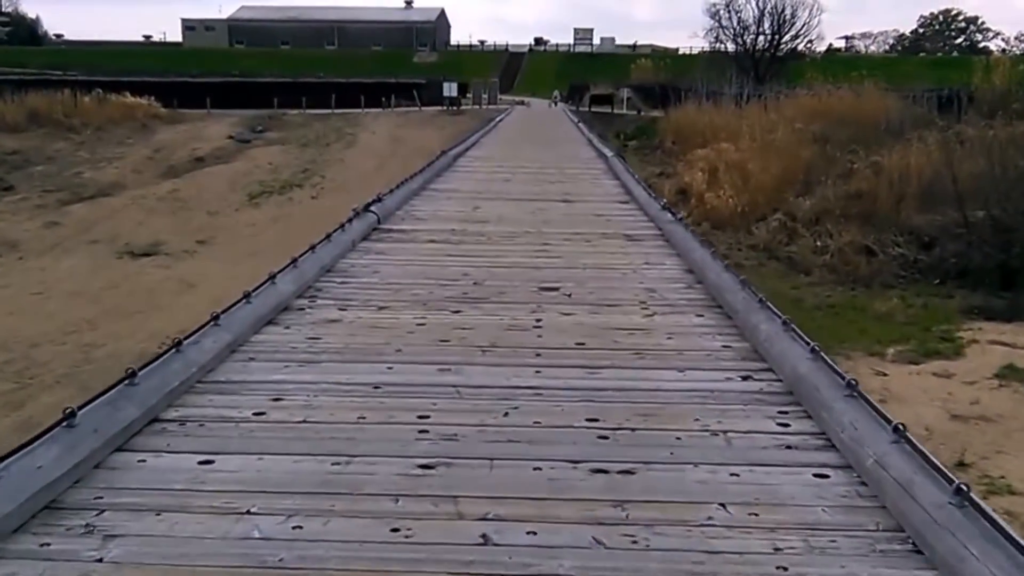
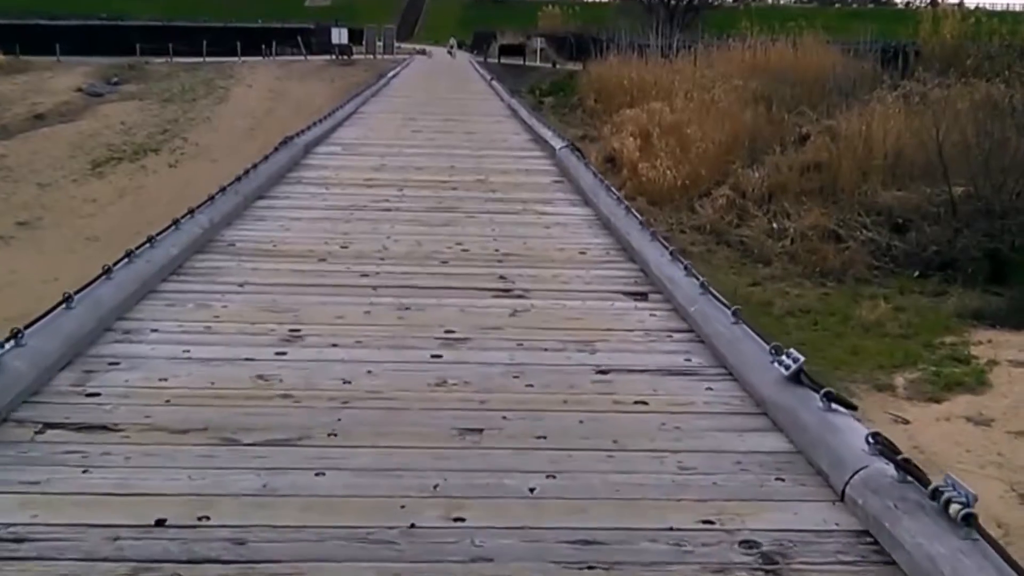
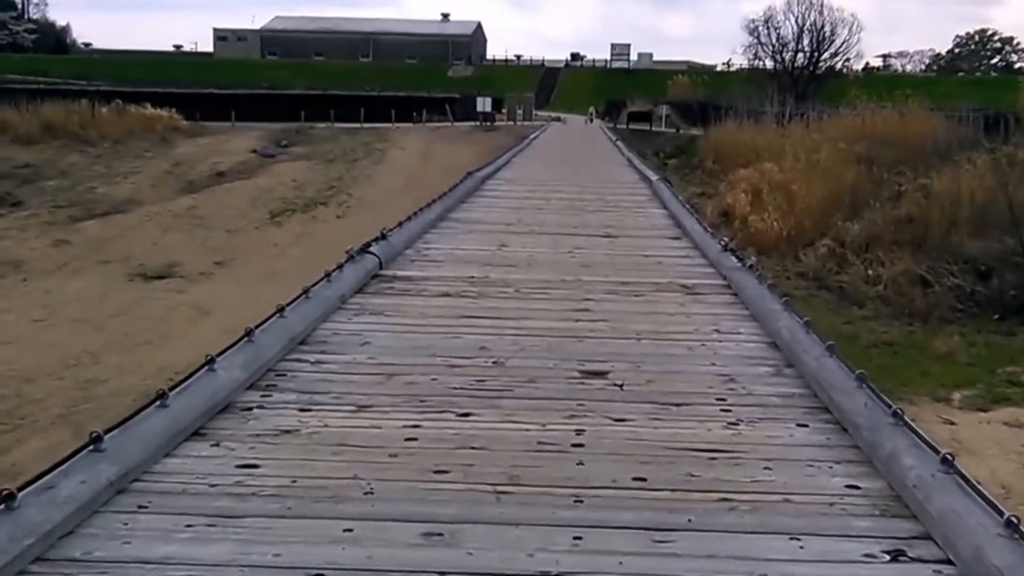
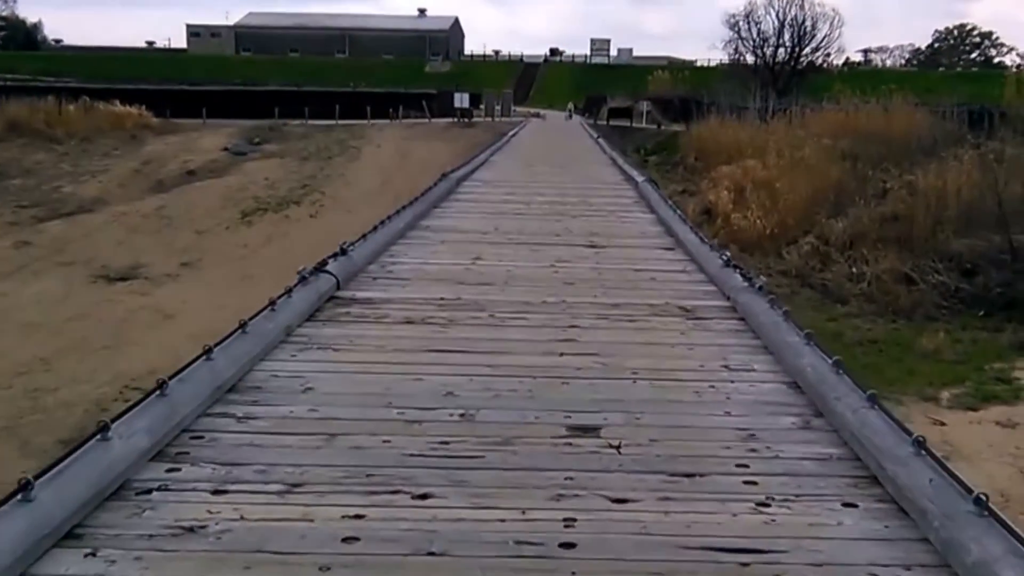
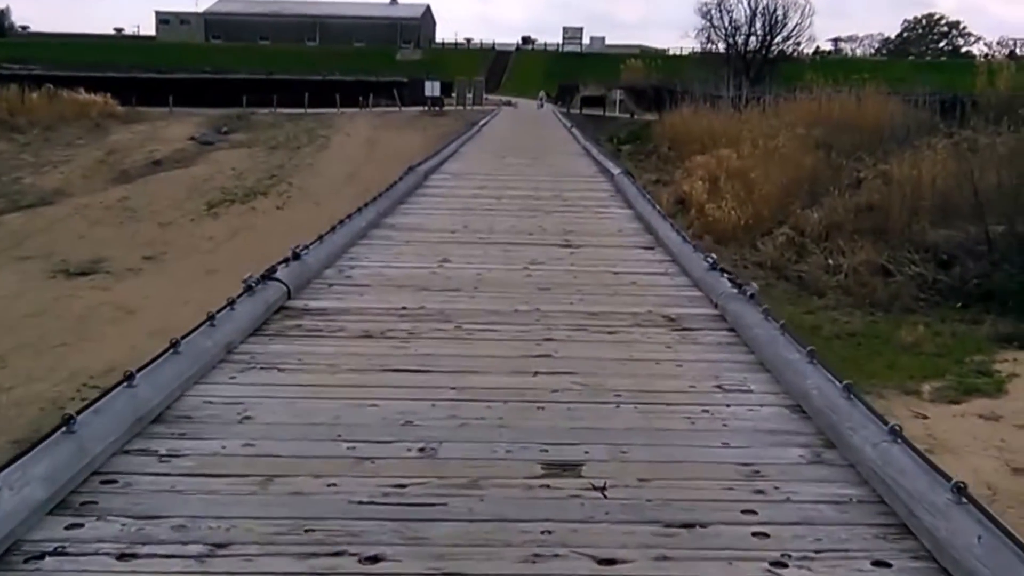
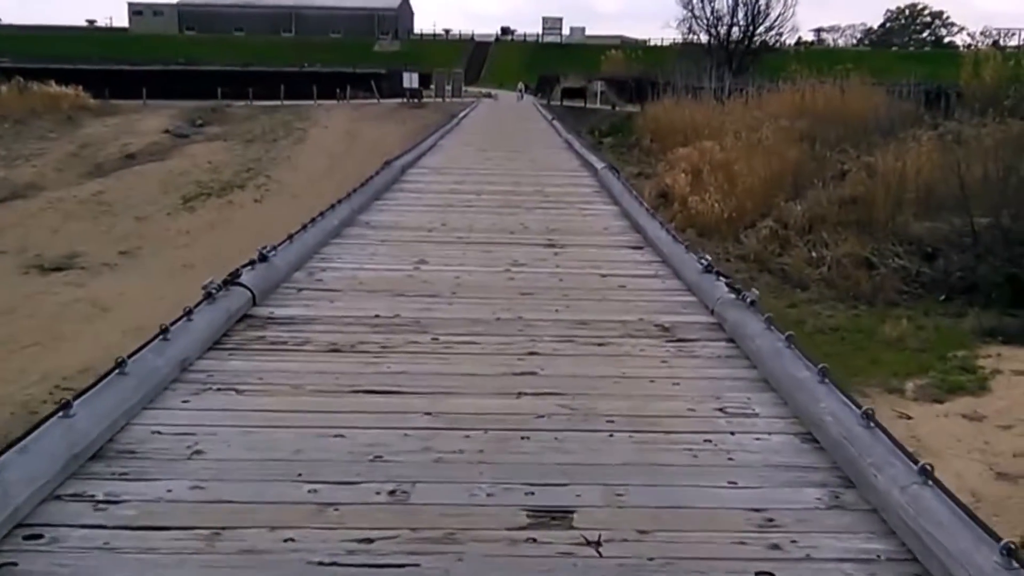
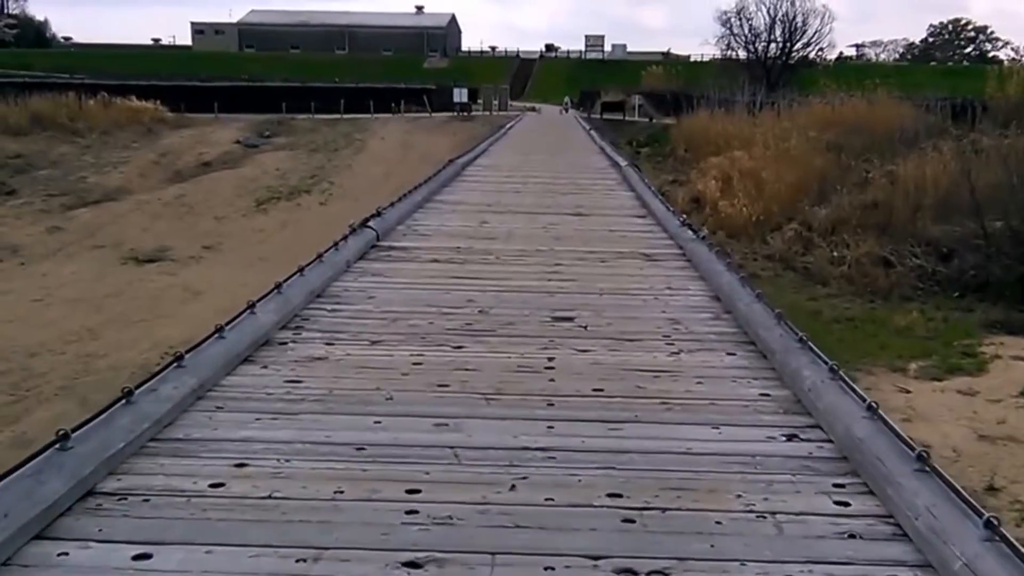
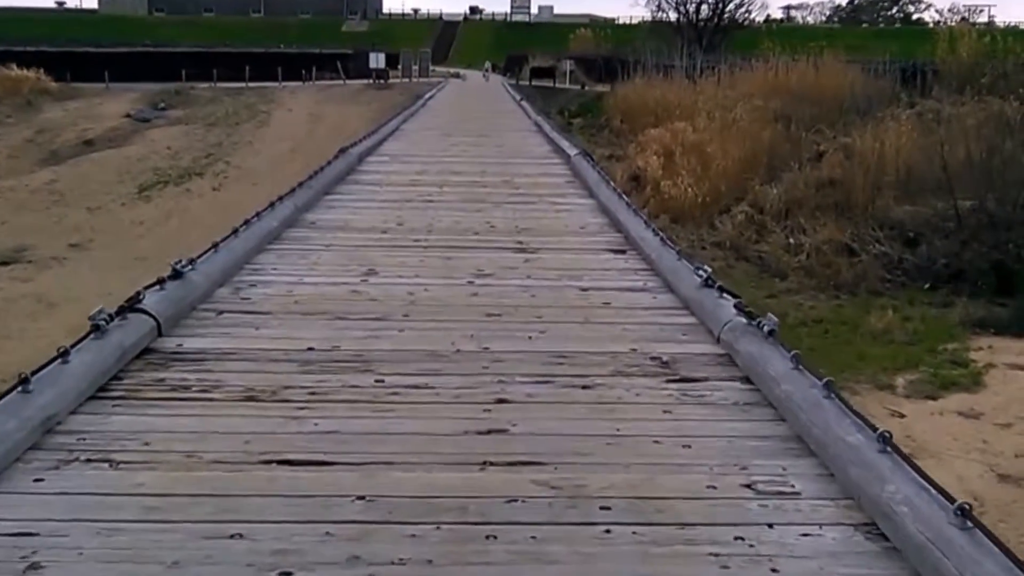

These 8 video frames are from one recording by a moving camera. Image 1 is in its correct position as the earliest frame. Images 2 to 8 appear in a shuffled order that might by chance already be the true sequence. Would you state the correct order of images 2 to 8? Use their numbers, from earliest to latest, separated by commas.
7, 3, 4, 5, 6, 8, 2
